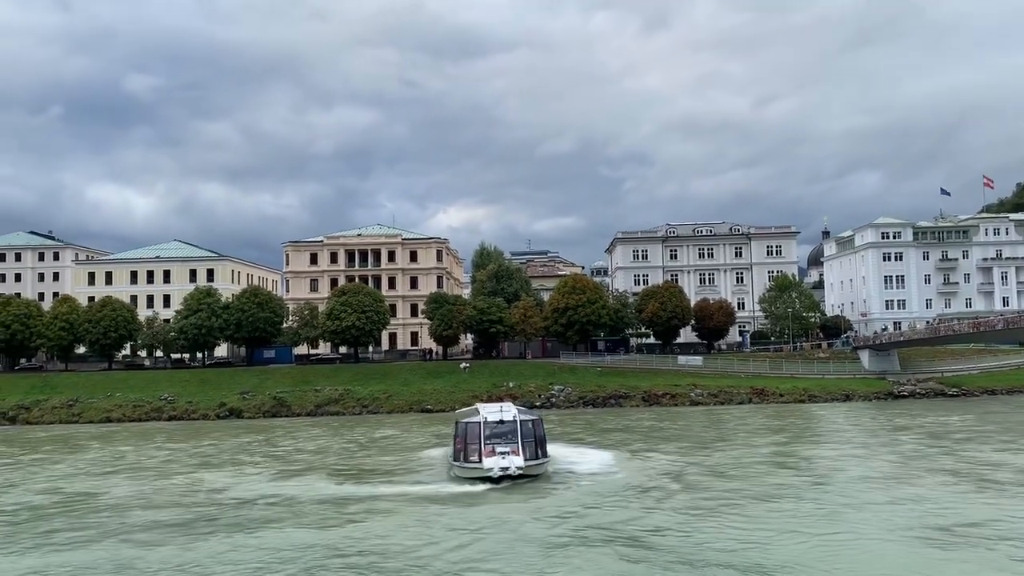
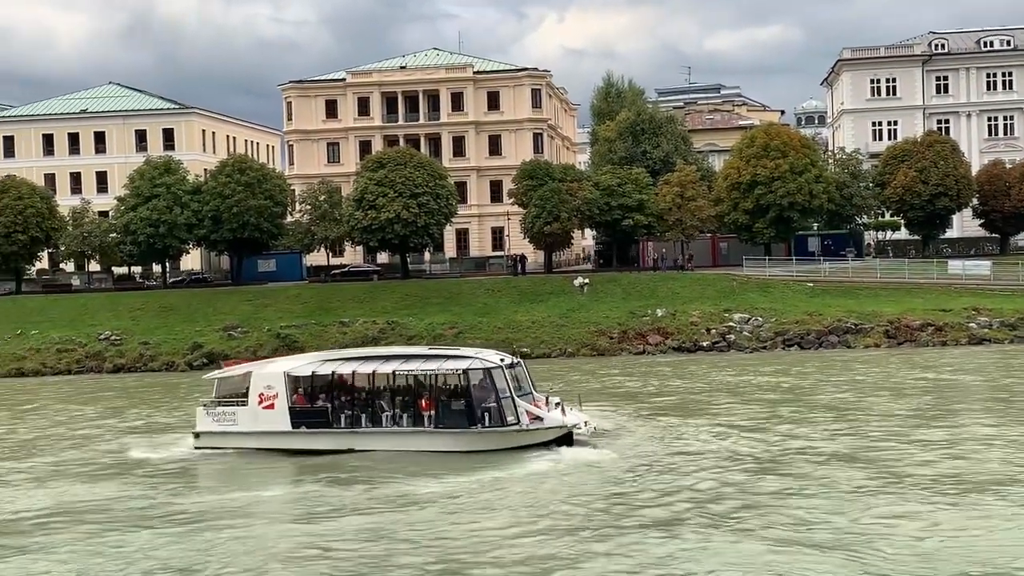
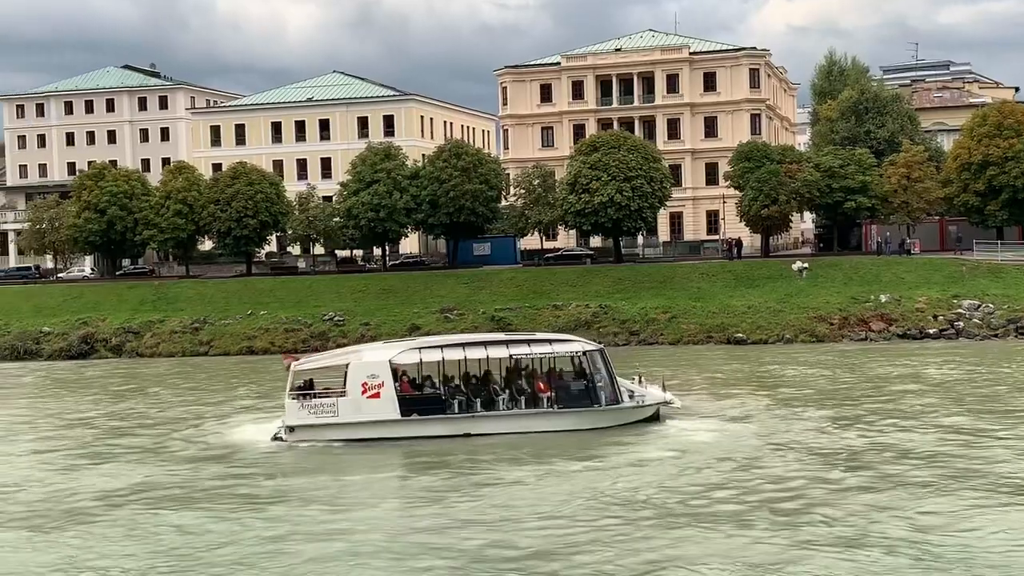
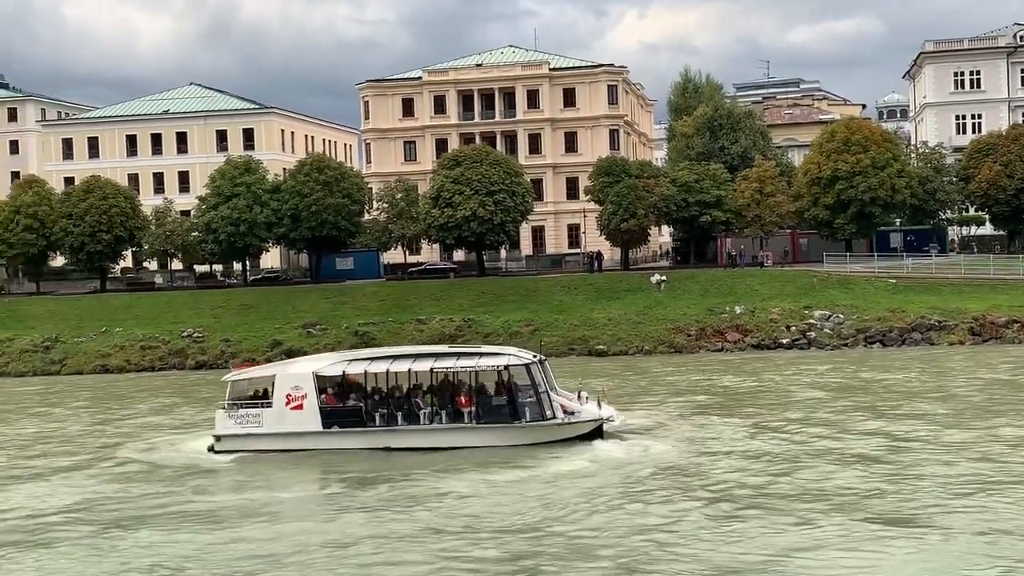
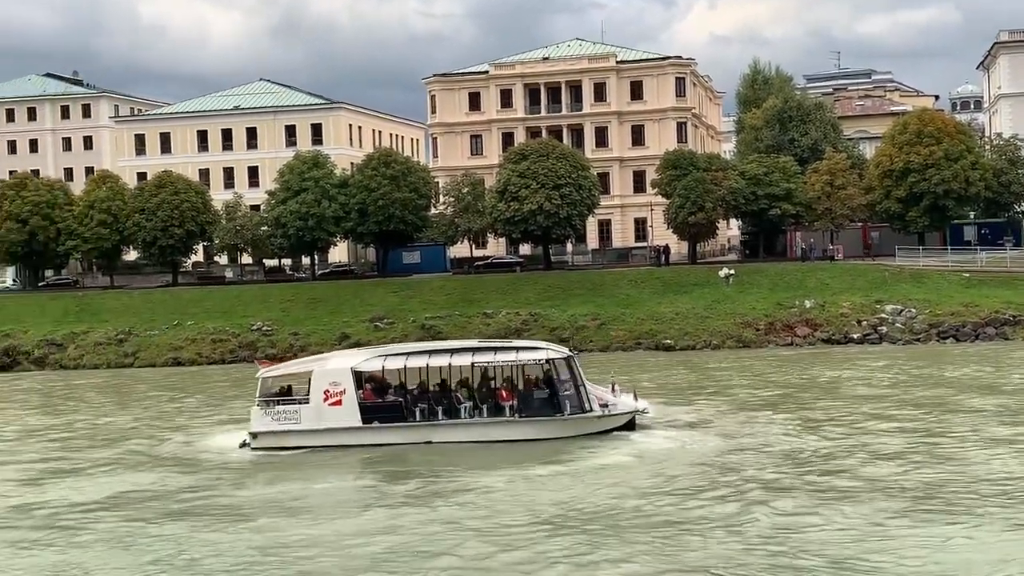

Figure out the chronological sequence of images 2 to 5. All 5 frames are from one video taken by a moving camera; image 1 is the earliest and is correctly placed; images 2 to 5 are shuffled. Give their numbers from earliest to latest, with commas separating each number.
2, 4, 5, 3
